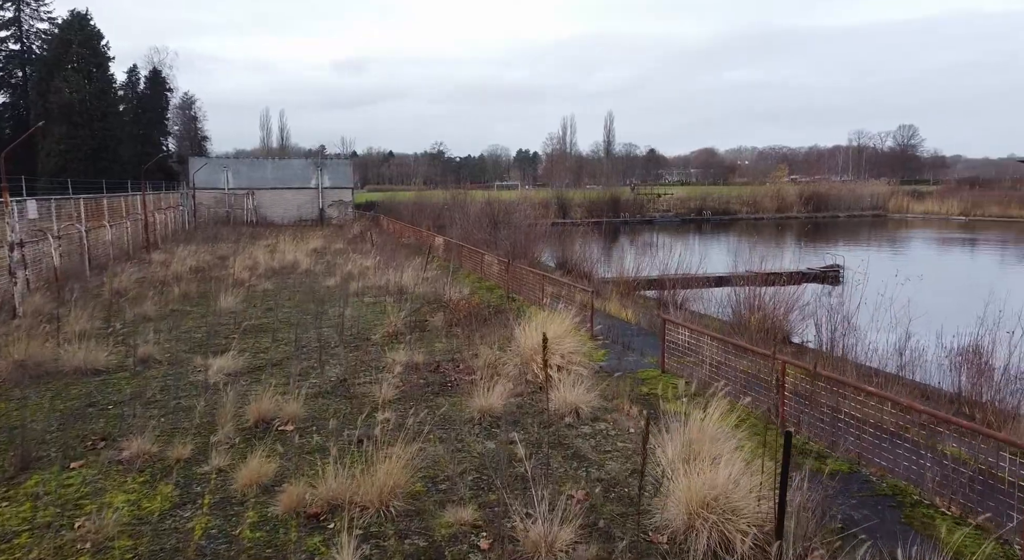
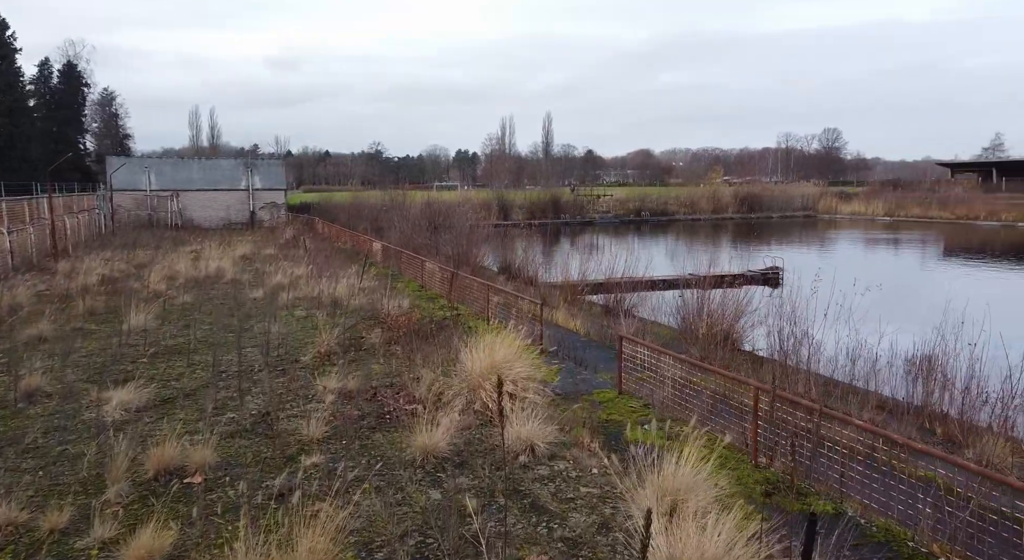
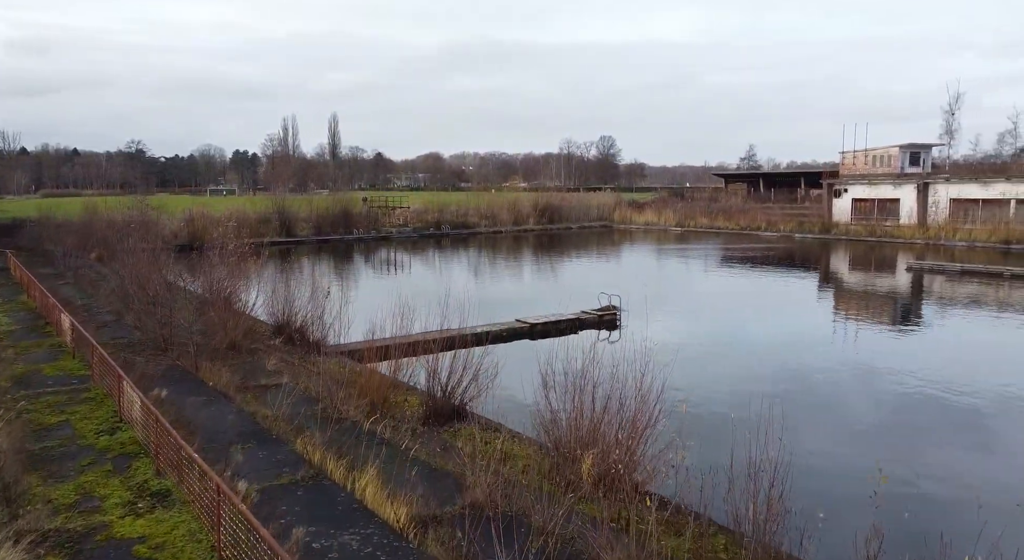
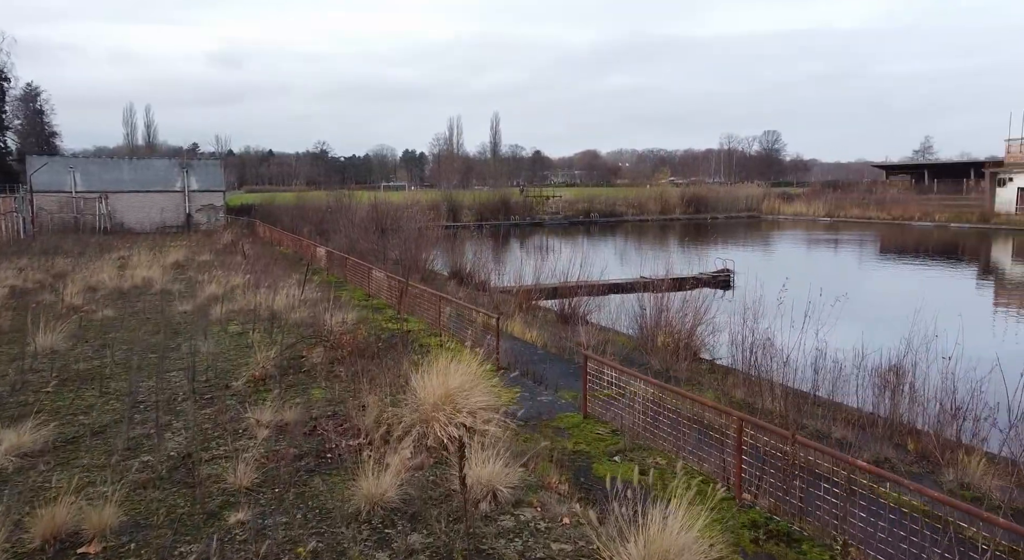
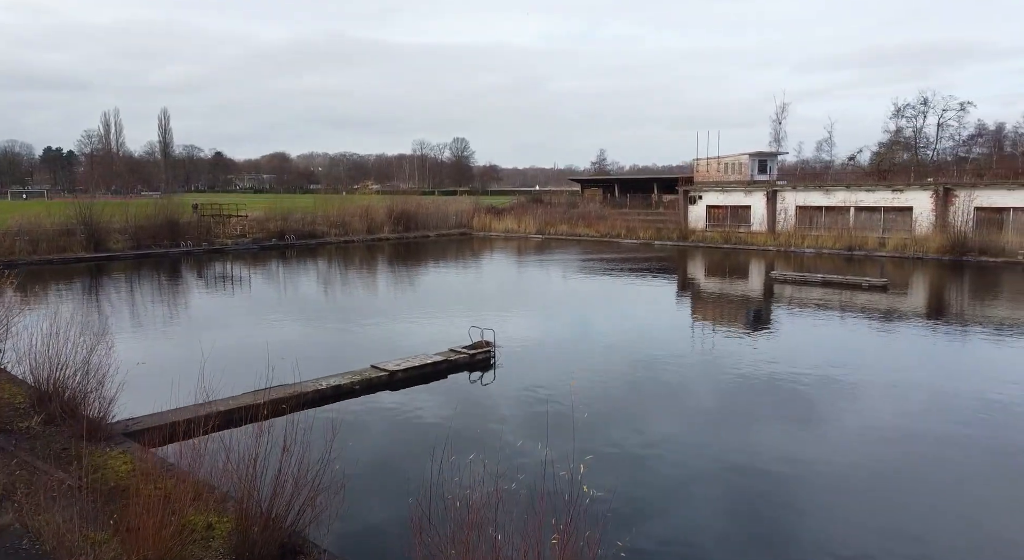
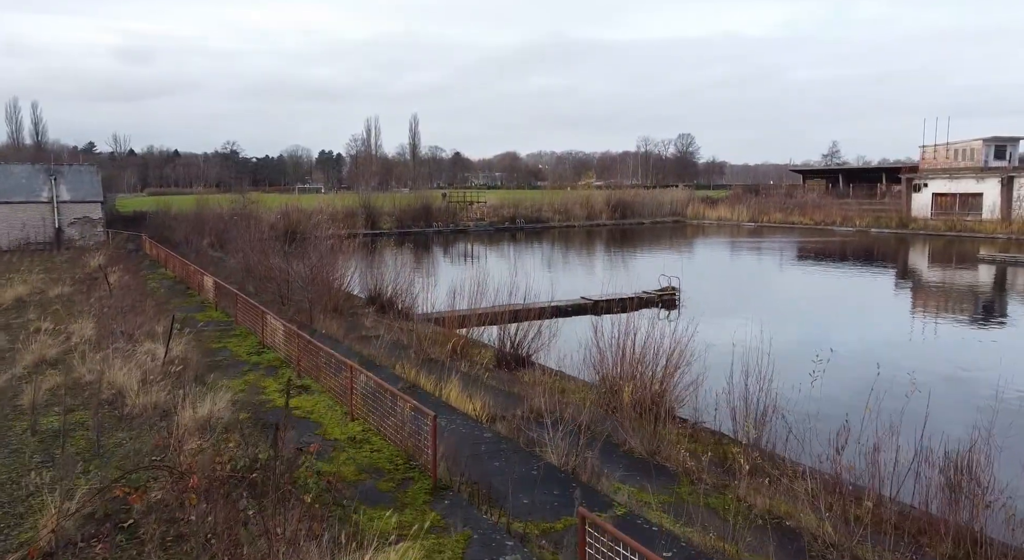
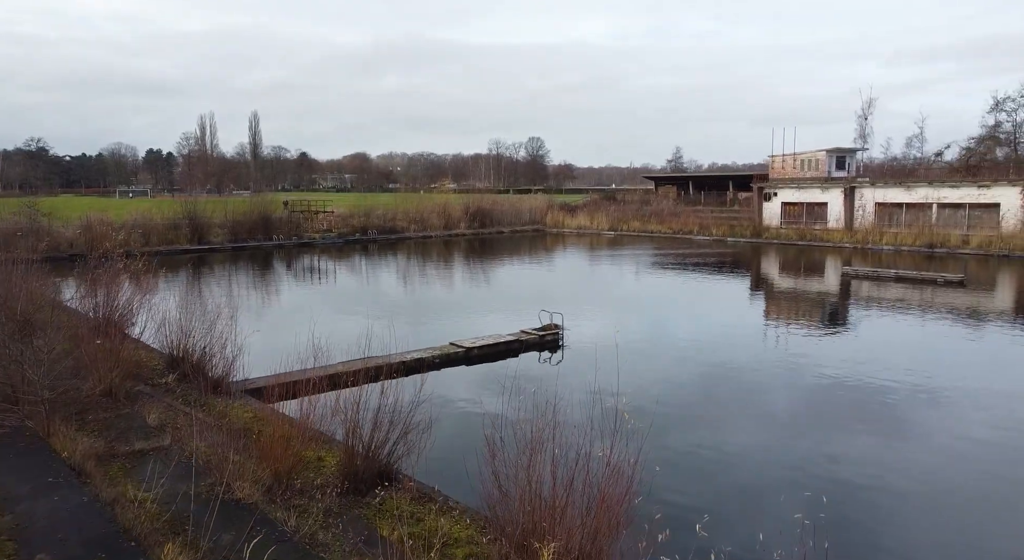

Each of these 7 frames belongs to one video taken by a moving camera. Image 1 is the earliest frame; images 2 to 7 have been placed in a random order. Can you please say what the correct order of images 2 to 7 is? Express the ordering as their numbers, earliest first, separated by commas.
2, 4, 6, 3, 7, 5
